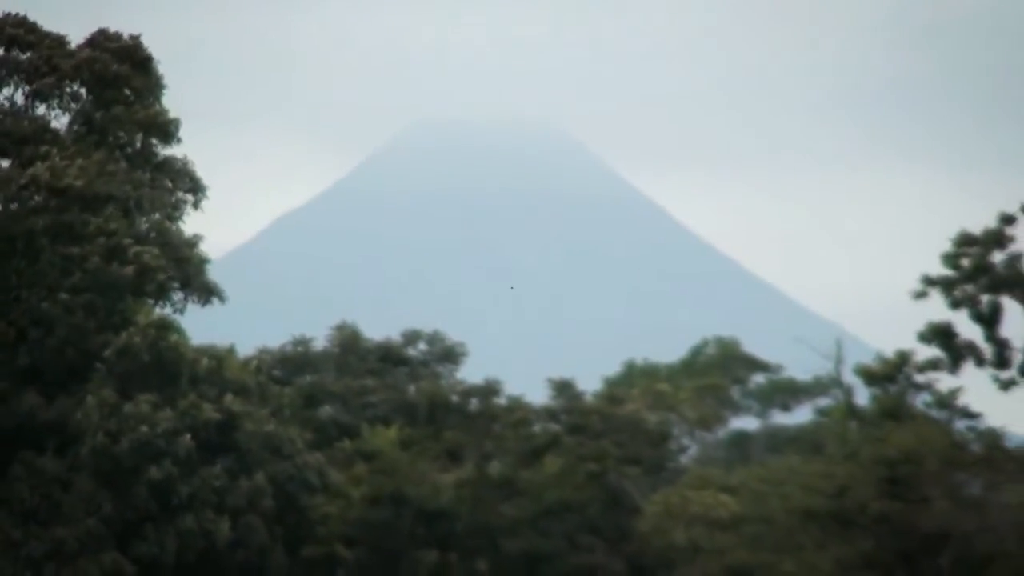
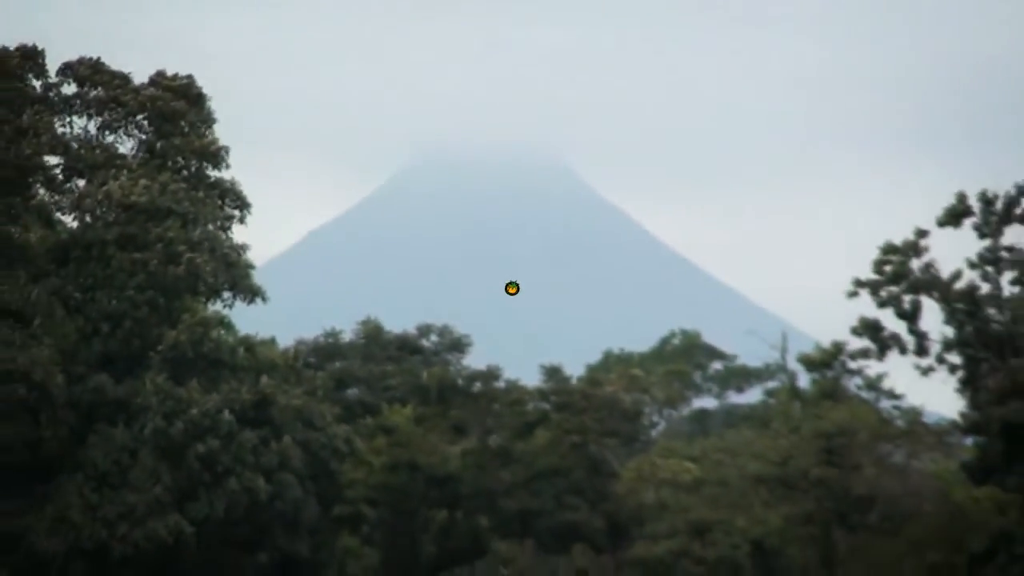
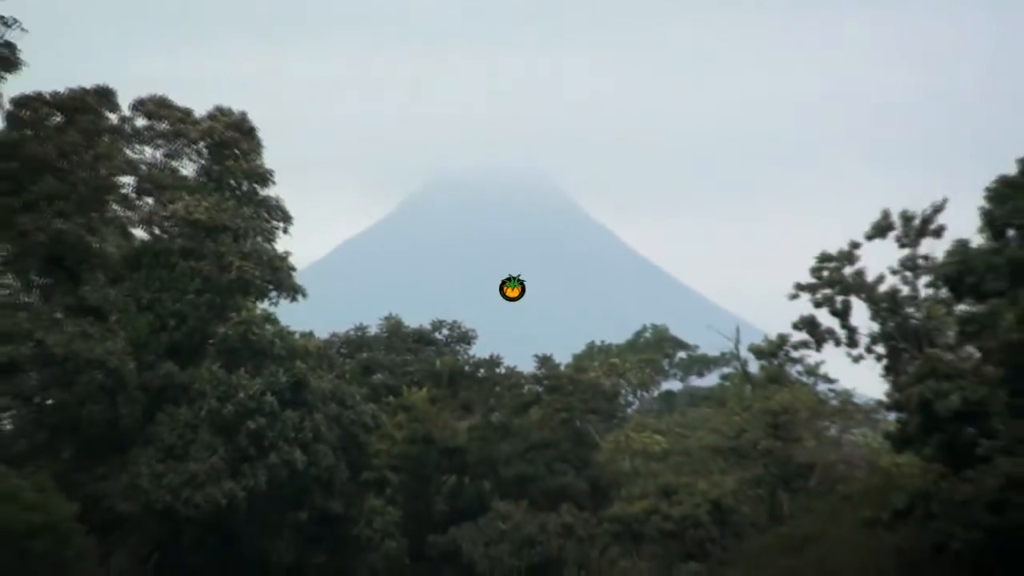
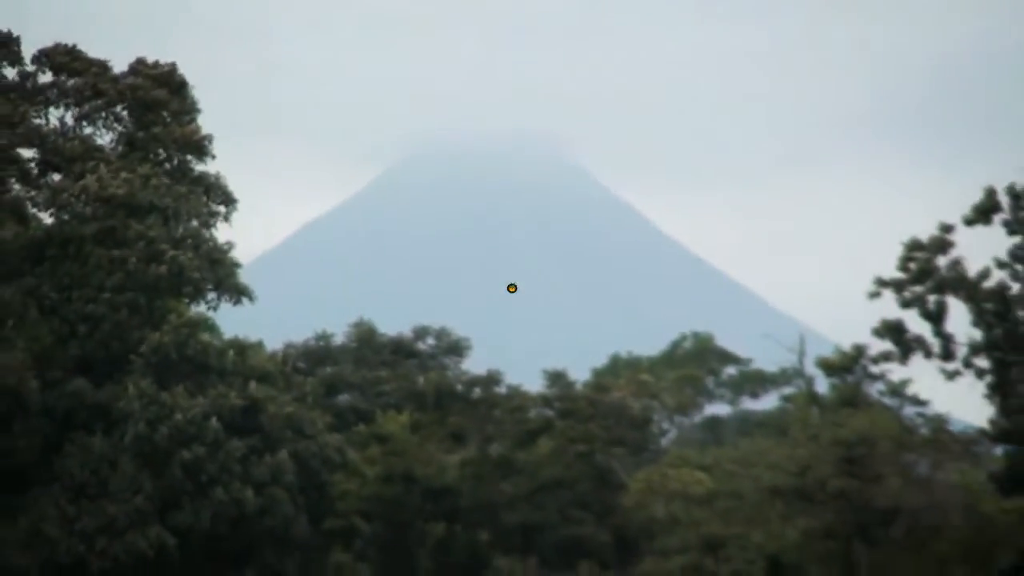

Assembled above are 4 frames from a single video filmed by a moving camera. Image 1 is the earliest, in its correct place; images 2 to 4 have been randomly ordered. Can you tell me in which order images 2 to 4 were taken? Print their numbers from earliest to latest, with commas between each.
4, 2, 3
